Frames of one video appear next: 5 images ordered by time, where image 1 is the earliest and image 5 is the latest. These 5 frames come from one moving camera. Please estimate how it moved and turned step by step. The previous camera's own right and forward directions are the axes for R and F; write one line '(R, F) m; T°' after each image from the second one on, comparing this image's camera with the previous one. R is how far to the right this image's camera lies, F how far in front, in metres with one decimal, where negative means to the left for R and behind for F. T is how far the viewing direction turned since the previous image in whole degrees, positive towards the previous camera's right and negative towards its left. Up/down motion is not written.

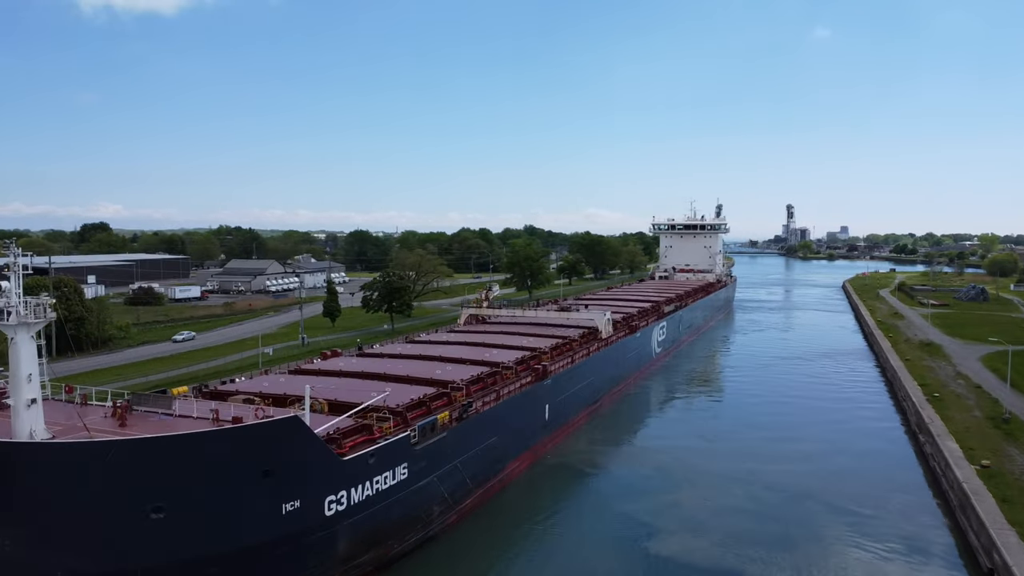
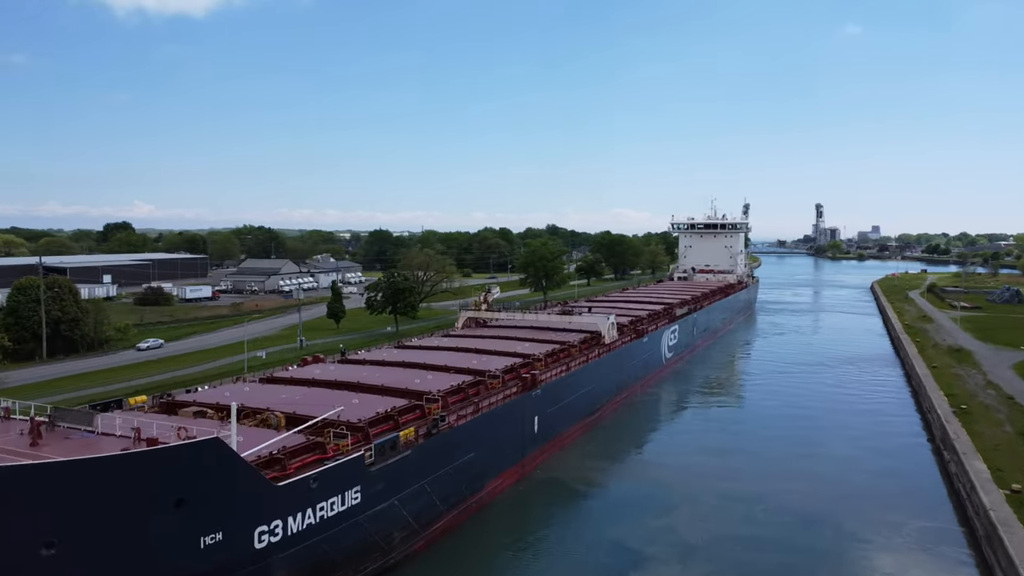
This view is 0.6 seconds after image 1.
(+0.7, +0.9) m; -2°
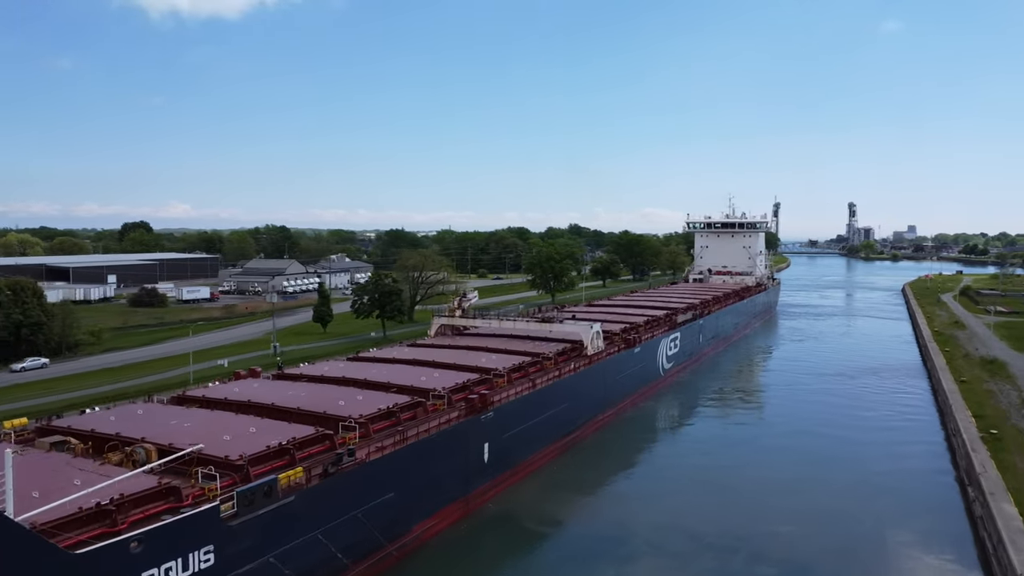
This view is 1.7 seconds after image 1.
(+1.3, +1.6) m; -2°
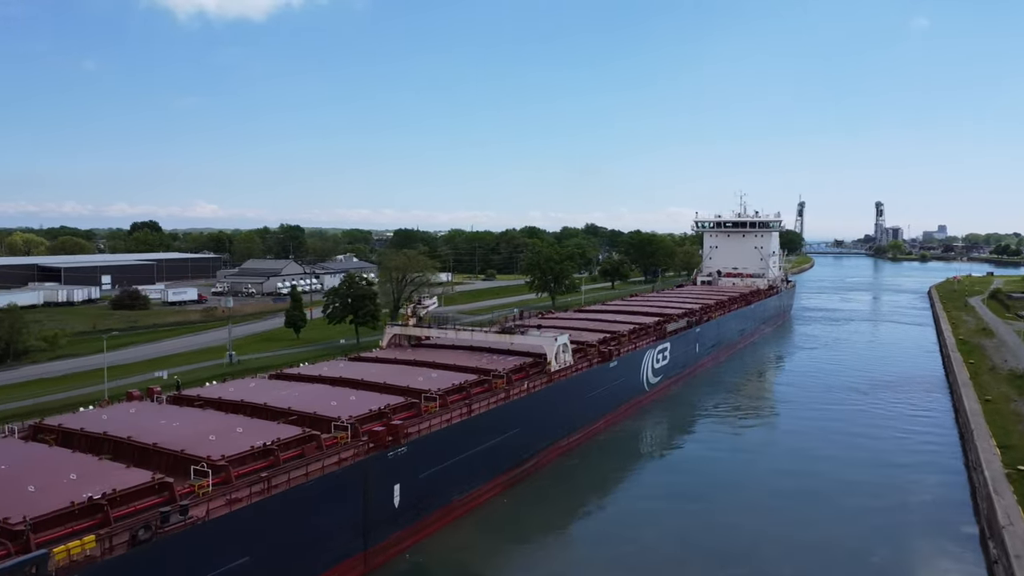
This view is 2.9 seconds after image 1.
(+1.5, +1.8) m; -2°
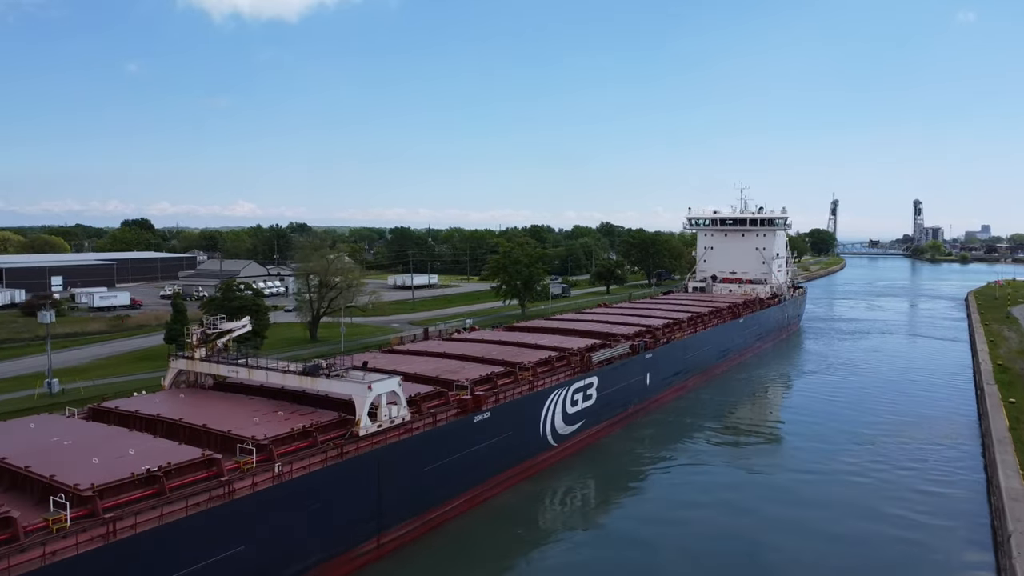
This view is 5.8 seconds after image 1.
(+3.4, +4.4) m; -3°
